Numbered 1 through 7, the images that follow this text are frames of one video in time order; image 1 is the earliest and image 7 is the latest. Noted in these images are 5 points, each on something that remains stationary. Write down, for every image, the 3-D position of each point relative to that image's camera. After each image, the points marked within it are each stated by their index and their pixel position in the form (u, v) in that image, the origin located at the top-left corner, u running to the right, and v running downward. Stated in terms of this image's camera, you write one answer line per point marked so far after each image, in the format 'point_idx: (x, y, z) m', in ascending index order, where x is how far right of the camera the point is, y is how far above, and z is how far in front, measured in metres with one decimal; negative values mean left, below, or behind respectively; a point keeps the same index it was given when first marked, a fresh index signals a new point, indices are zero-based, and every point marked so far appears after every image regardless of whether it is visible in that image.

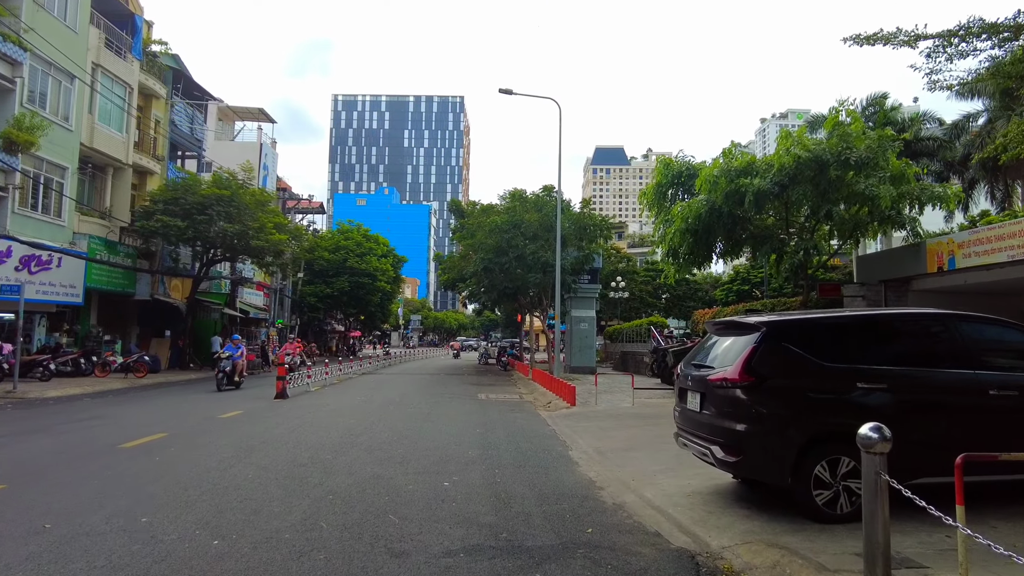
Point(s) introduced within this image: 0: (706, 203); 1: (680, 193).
0: (+4.5, +2.0, +15.4) m
1: (+4.5, +2.6, +17.7) m
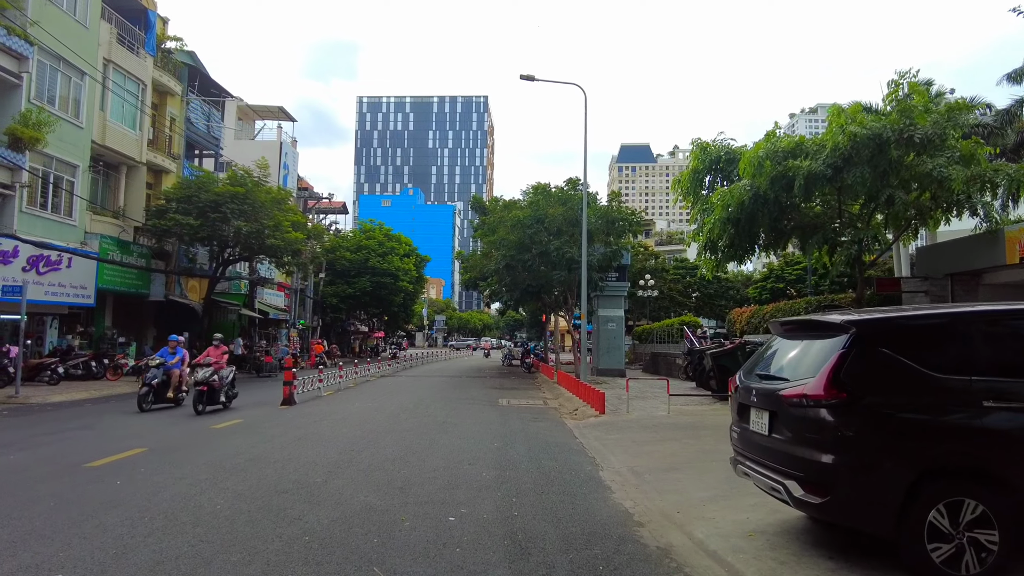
0: (+5.0, +2.1, +13.9) m
1: (+5.1, +2.7, +16.2) m
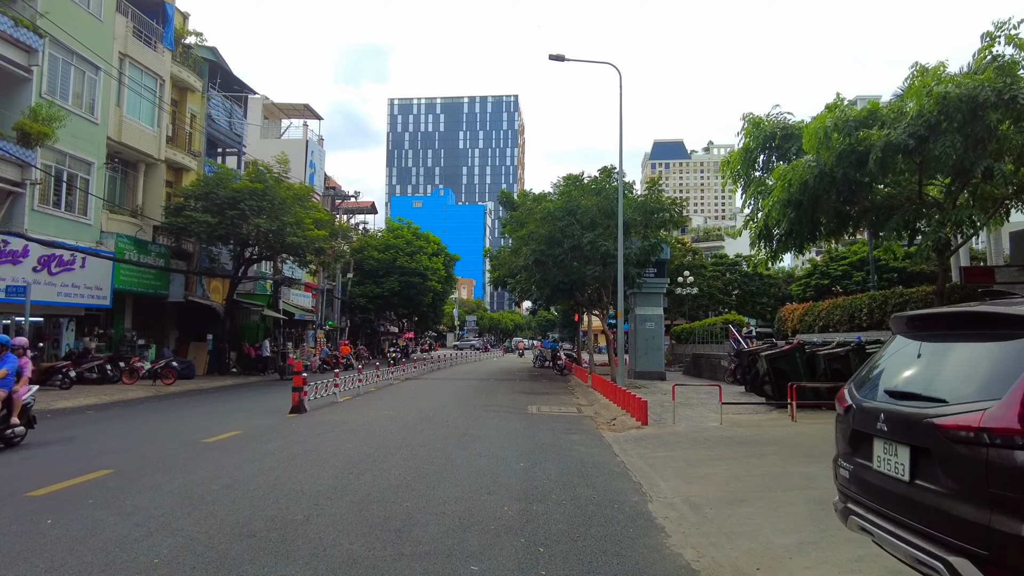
0: (+5.5, +2.2, +12.0) m
1: (+5.7, +2.8, +14.3) m
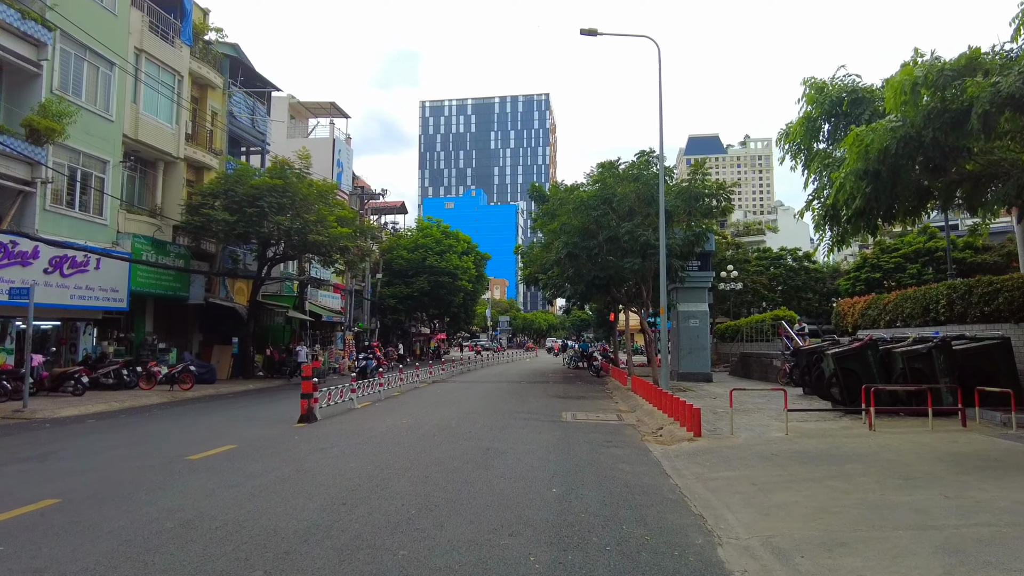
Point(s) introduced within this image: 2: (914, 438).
0: (+5.9, +2.5, +10.2) m
1: (+6.2, +3.0, +12.4) m
2: (+6.2, -2.3, +10.3) m
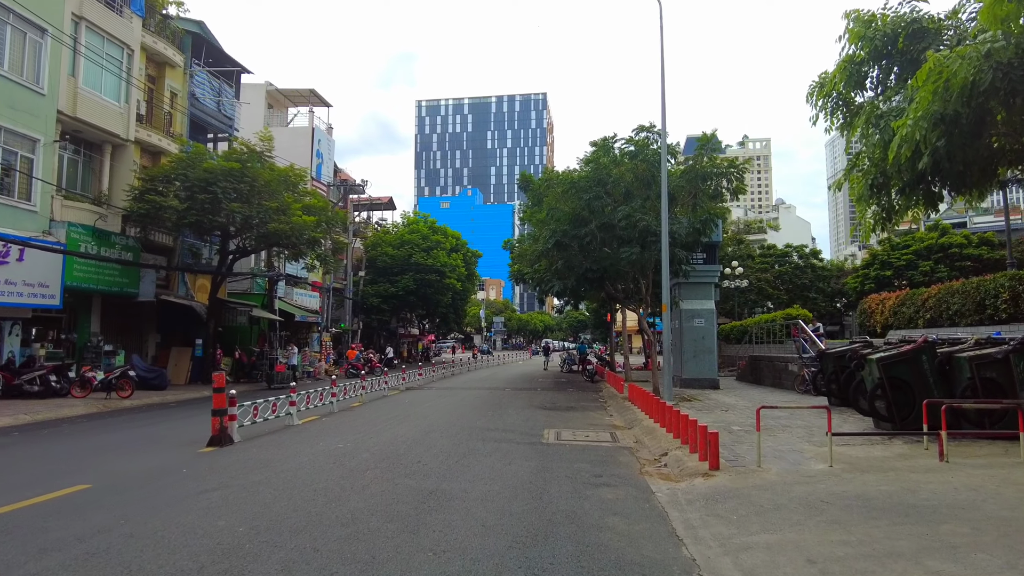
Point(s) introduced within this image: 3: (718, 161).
0: (+5.4, +2.6, +7.5) m
1: (+5.7, +3.2, +9.8) m
2: (+5.7, -2.1, +7.6) m
3: (+5.7, +3.5, +18.2) m
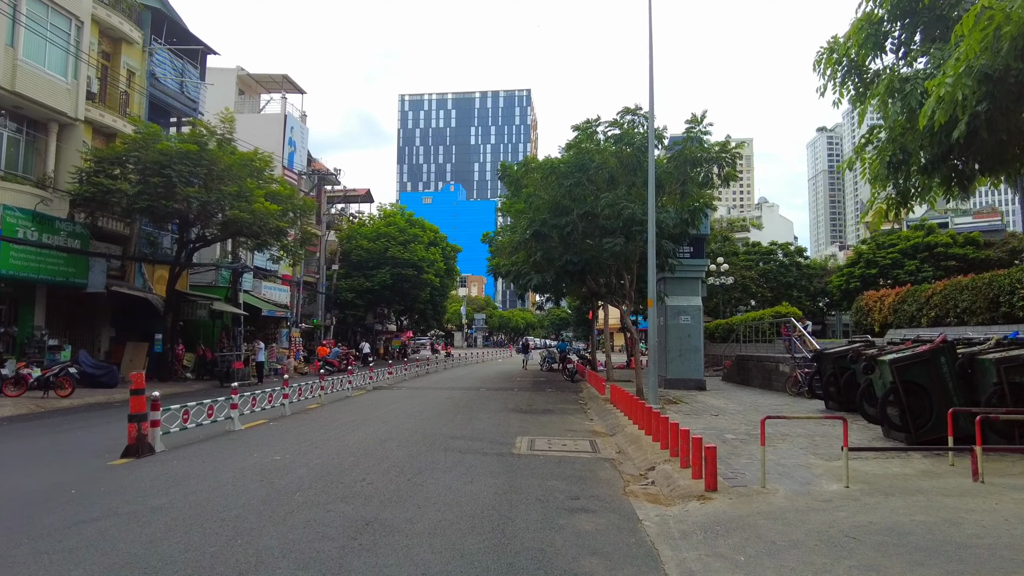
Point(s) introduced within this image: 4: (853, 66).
0: (+5.0, +2.7, +6.3) m
1: (+5.3, +3.3, +8.6) m
2: (+5.3, -2.1, +6.4) m
3: (+5.0, +3.6, +17.0) m
4: (+4.8, +3.1, +9.3) m
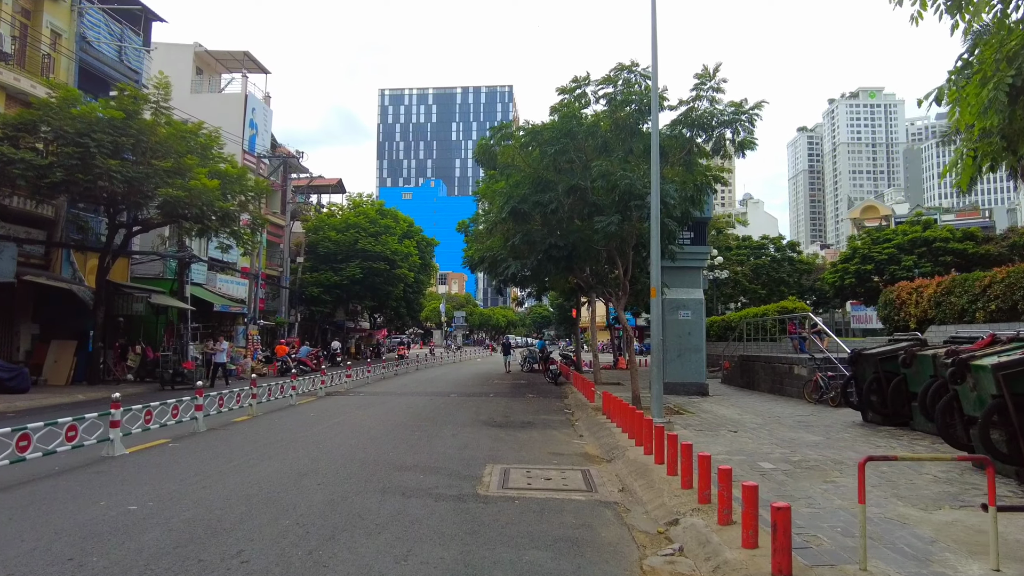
0: (+4.7, +3.0, +3.6) m
1: (+4.9, +3.5, +5.9) m
2: (+5.0, -1.8, +3.8) m
3: (+4.5, +3.9, +14.3) m
4: (+4.4, +3.3, +6.6) m
